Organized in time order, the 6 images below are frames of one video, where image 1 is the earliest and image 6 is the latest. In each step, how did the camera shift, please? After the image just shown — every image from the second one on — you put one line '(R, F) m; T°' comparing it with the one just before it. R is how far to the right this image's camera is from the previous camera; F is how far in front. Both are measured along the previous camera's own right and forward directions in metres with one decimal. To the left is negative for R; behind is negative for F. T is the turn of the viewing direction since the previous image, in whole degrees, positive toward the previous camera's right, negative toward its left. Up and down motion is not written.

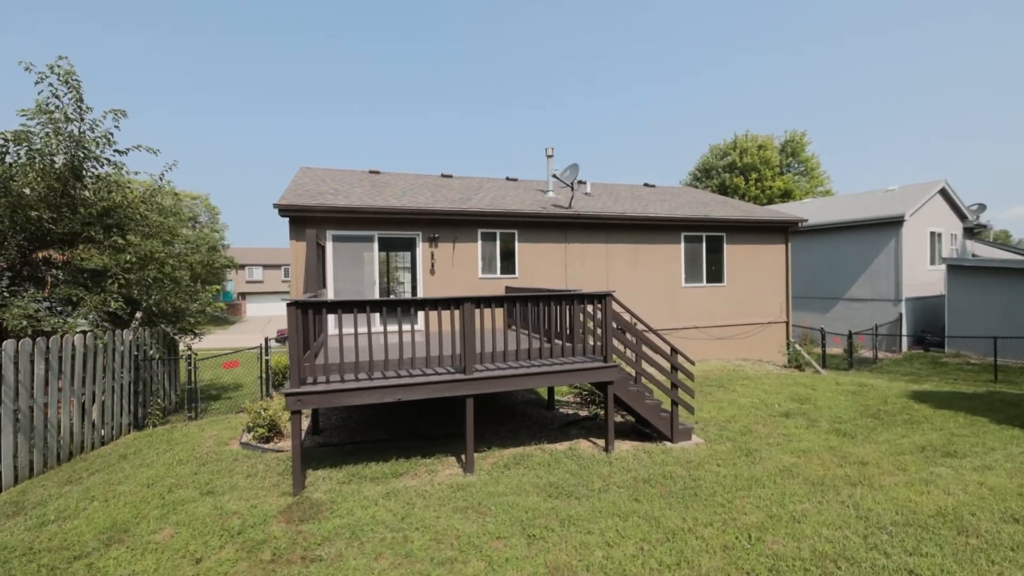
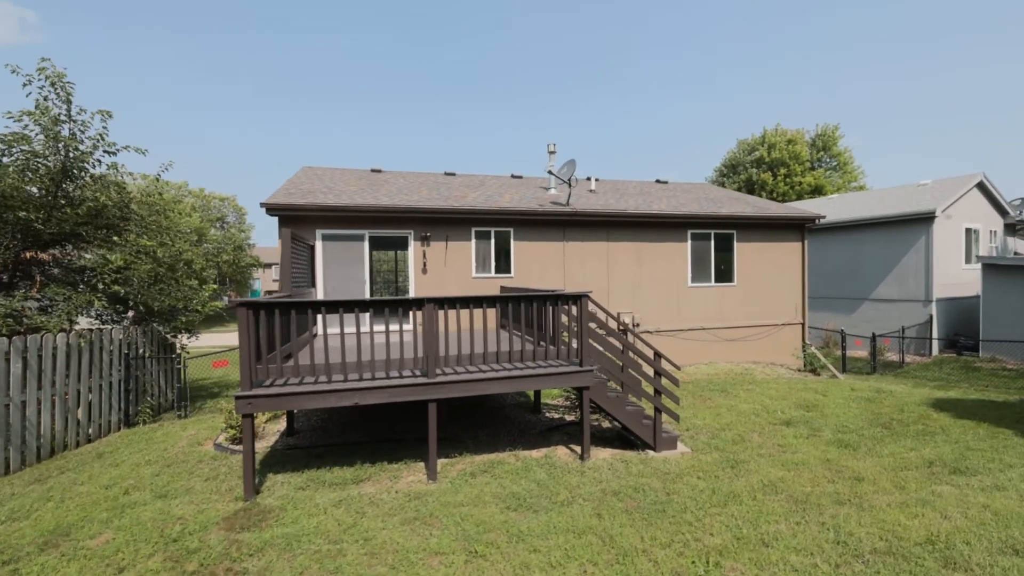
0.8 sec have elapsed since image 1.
(+0.6, +0.3) m; -3°
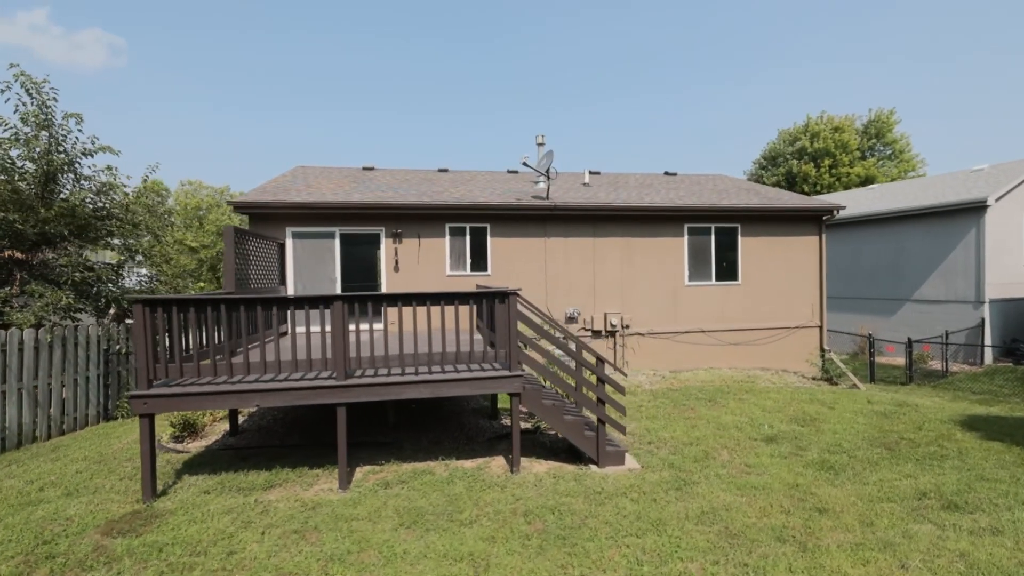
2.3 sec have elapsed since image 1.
(+1.2, +0.5) m; -6°
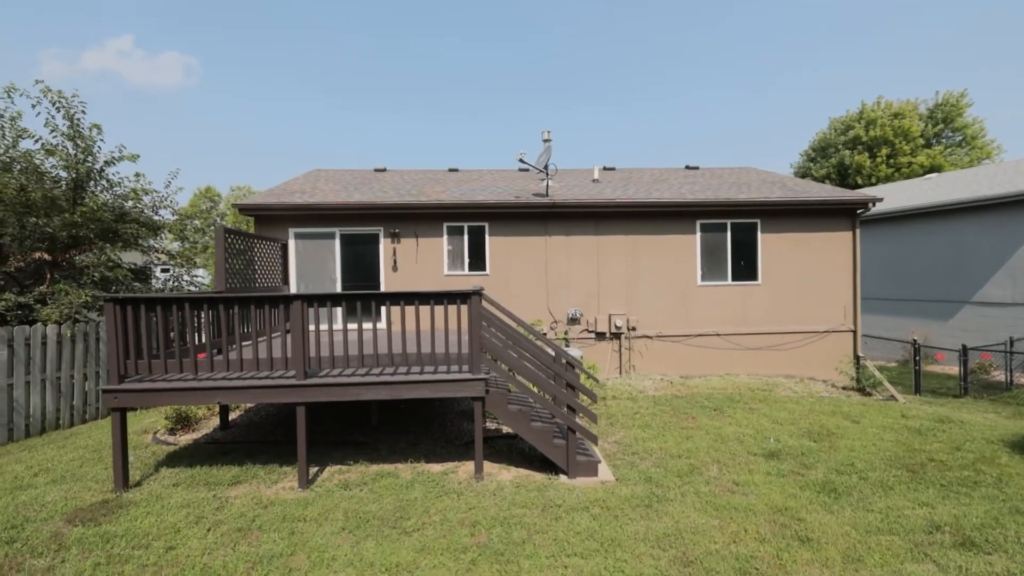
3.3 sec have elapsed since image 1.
(+0.8, +0.2) m; -6°
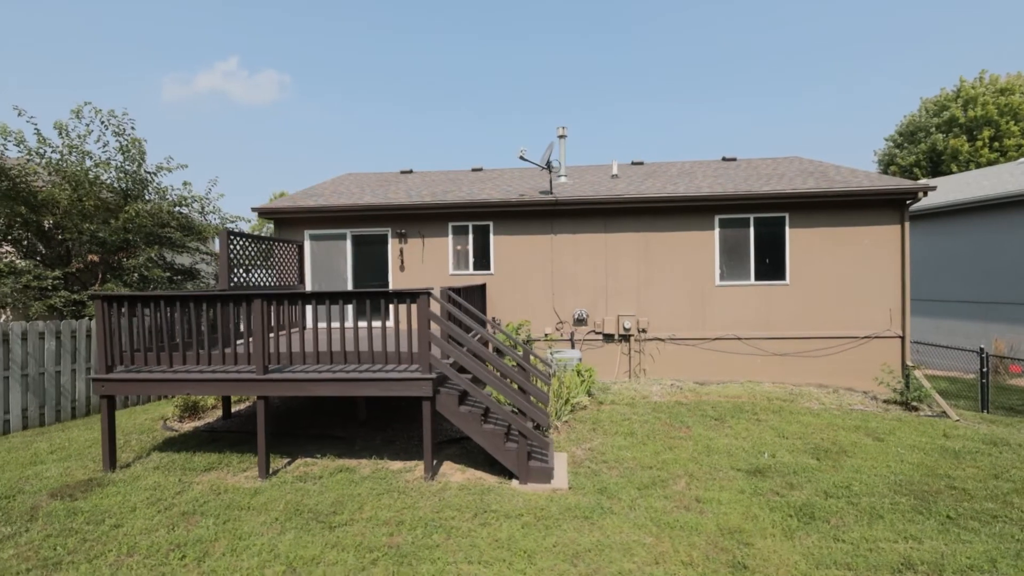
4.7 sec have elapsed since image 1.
(+1.1, +0.2) m; -8°
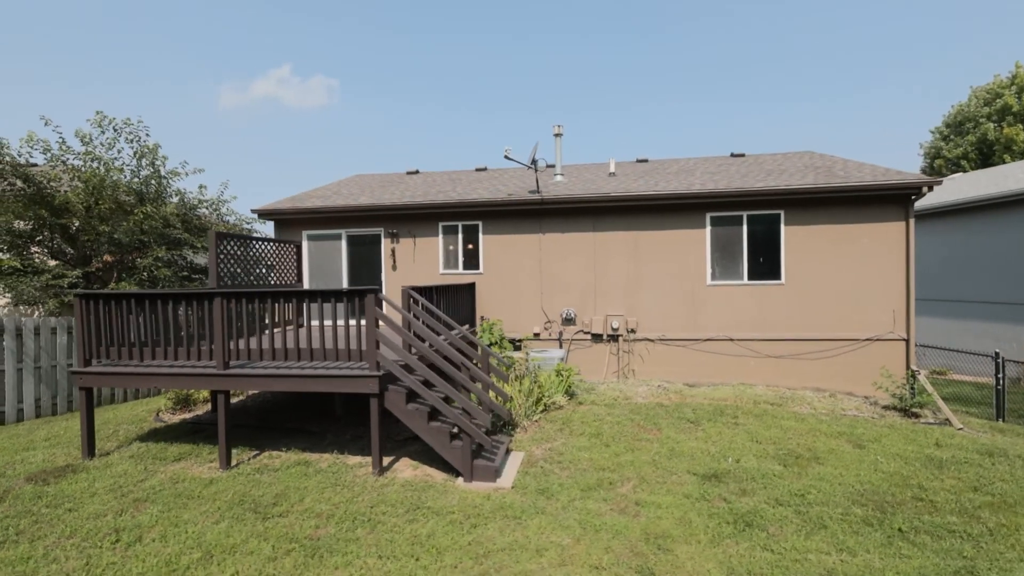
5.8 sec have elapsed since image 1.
(+0.9, 0.0) m; -4°
